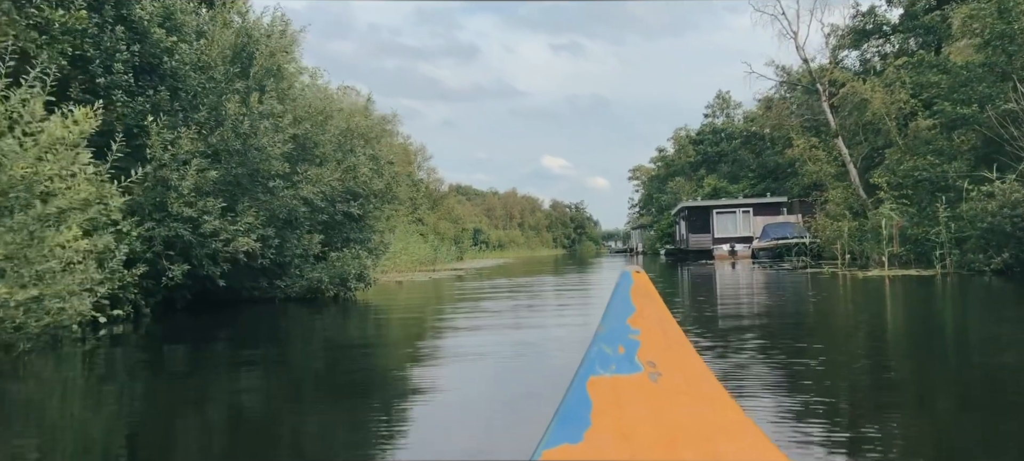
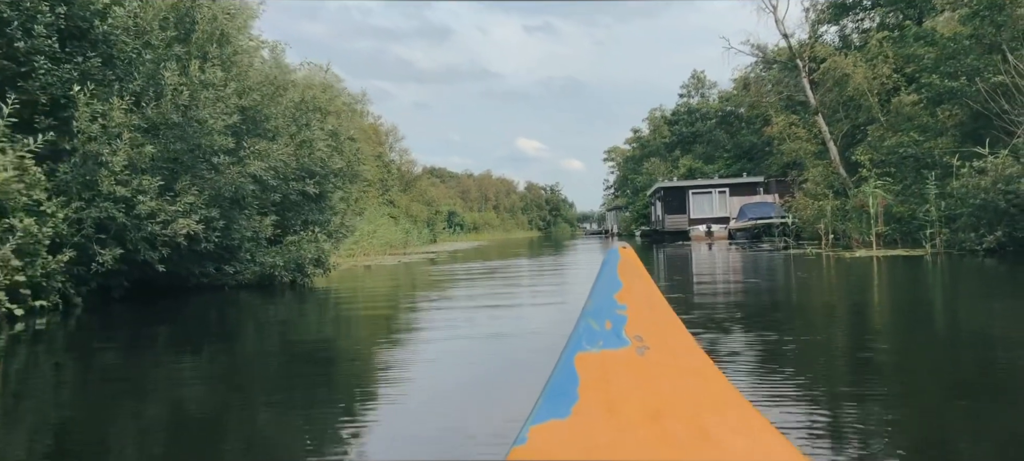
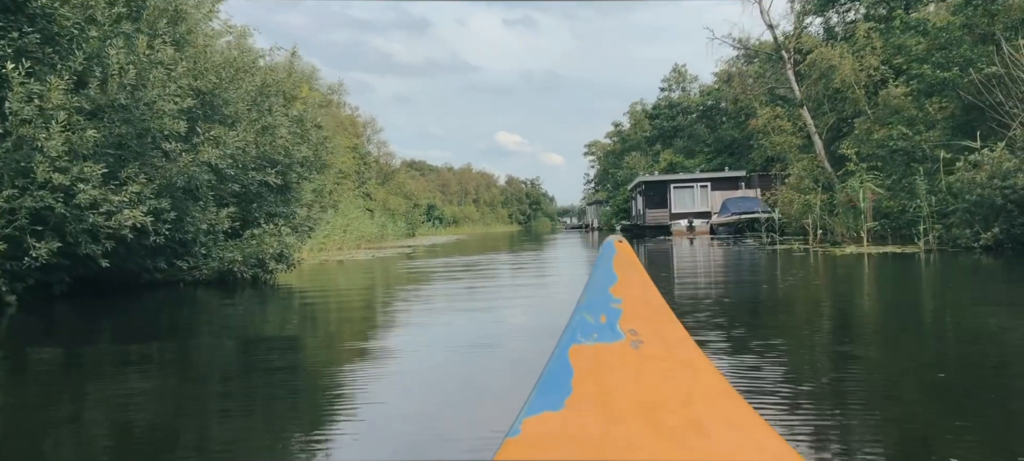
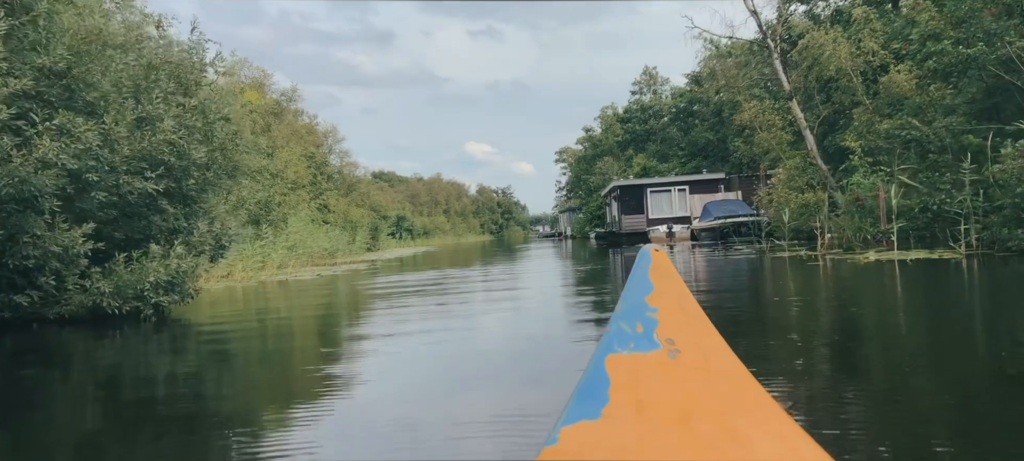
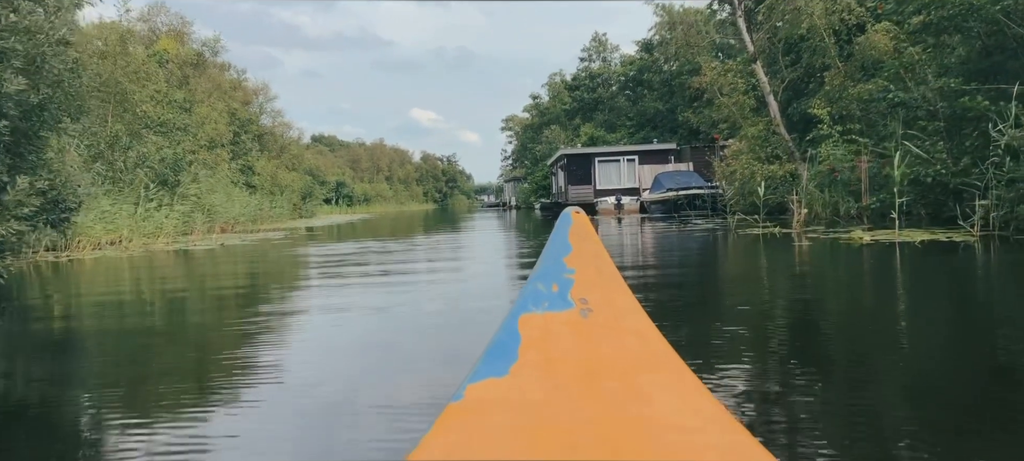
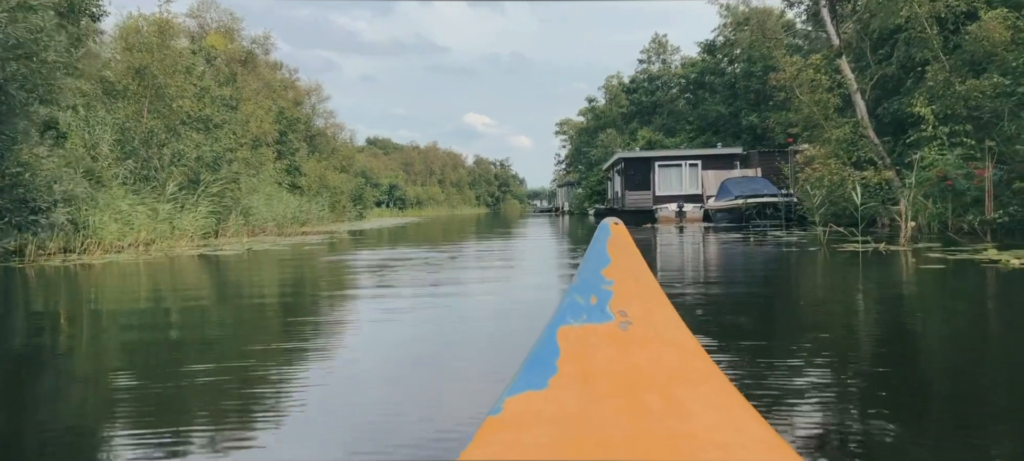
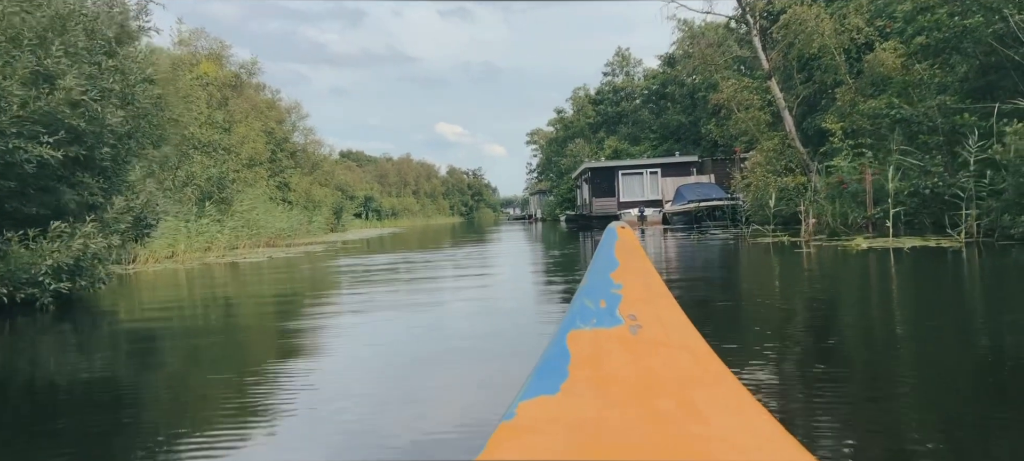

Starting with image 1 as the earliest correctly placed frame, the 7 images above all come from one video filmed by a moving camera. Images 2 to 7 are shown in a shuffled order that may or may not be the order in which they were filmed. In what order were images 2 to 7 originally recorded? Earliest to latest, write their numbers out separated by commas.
2, 3, 4, 7, 5, 6
